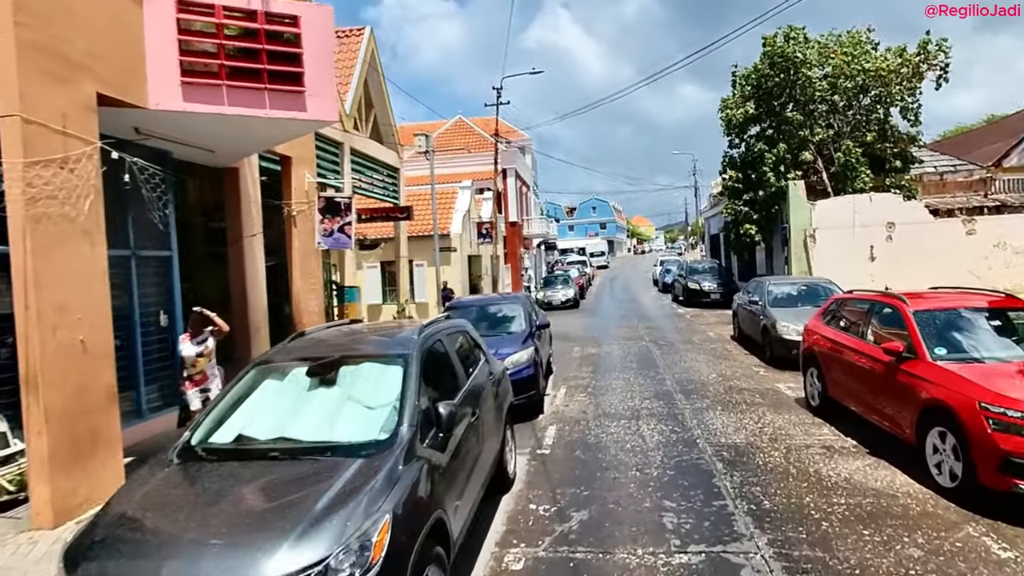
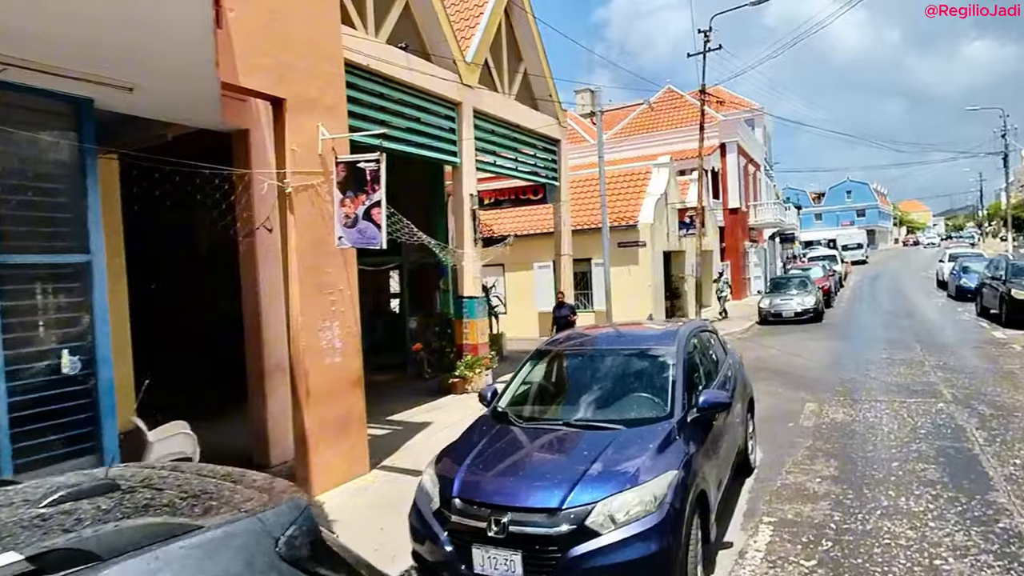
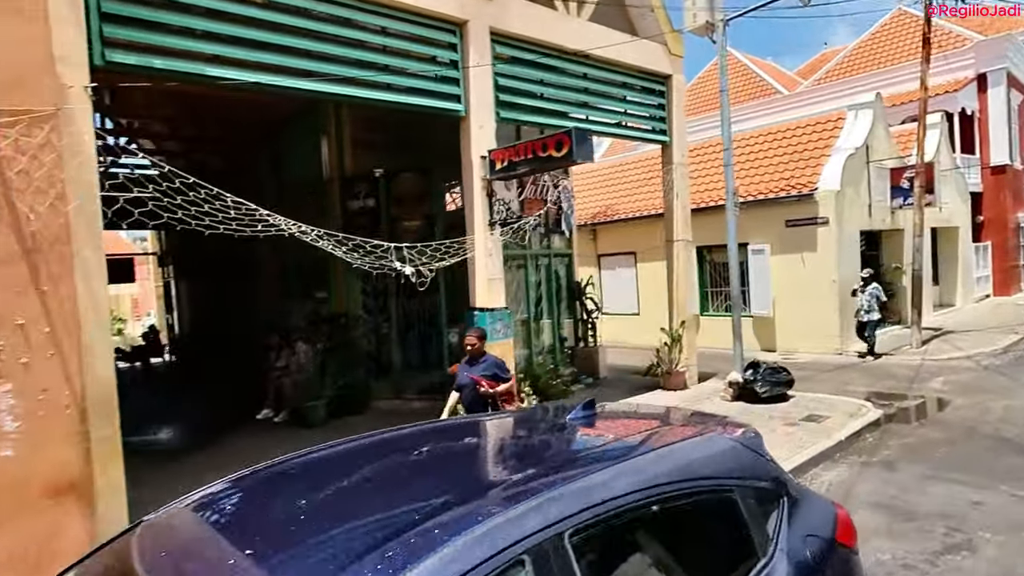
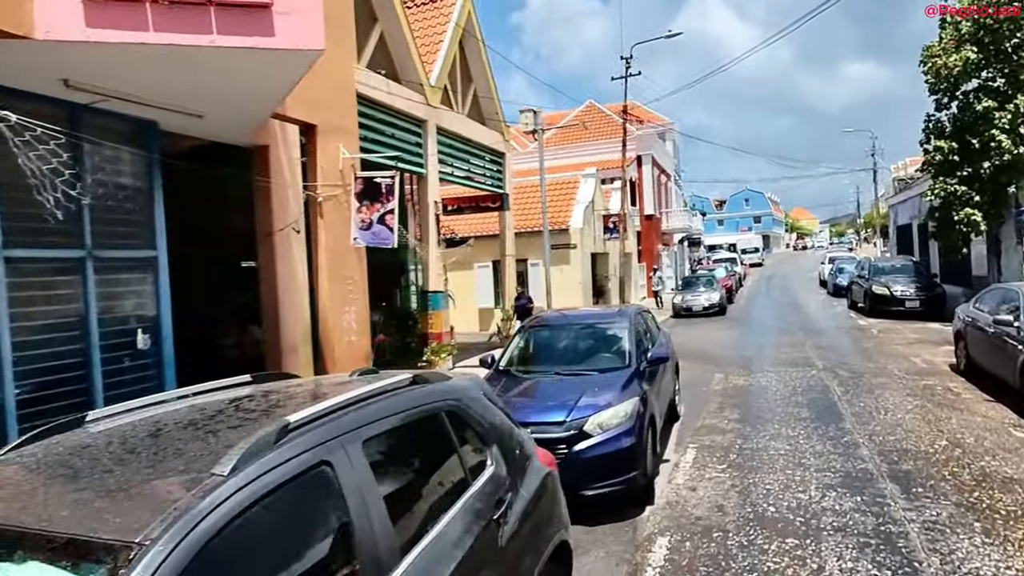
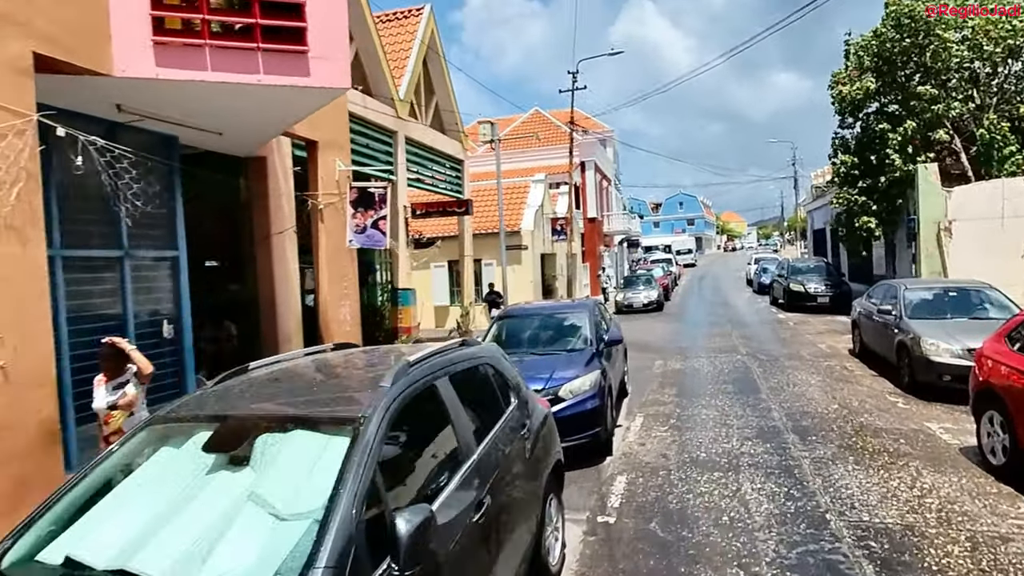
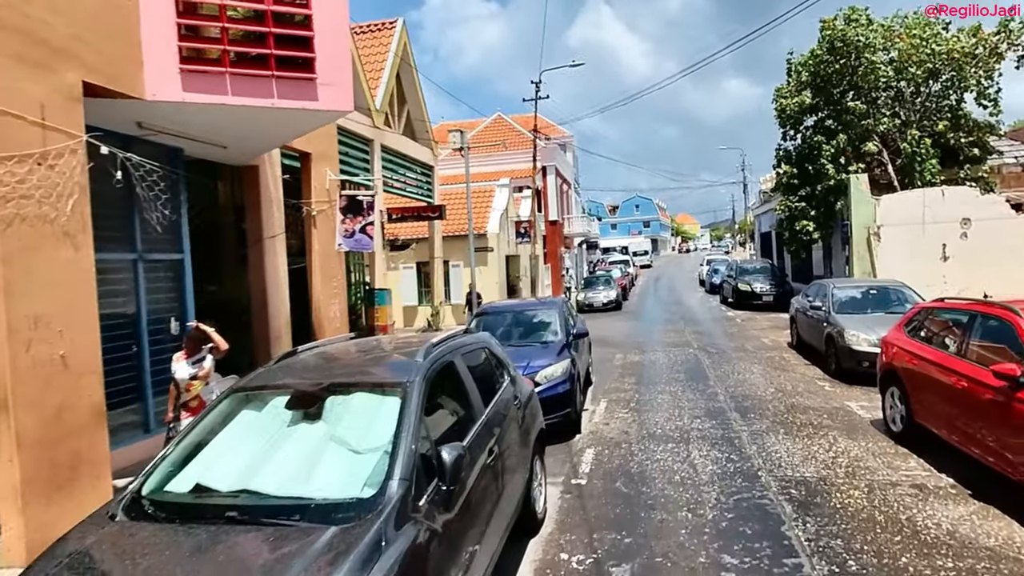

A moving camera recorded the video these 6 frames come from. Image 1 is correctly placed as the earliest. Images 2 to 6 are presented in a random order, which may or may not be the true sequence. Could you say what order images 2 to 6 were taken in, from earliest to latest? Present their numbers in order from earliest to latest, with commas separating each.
6, 5, 4, 2, 3
